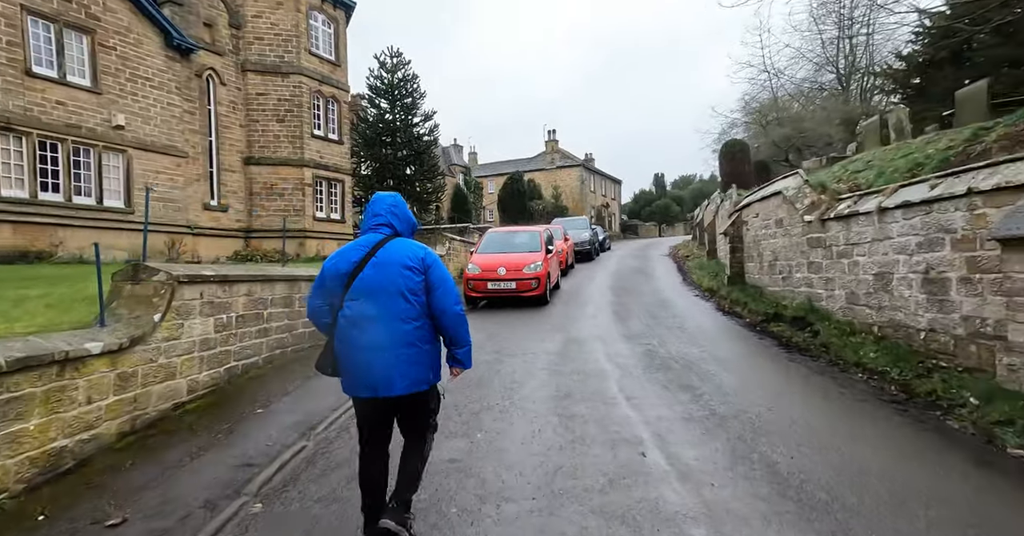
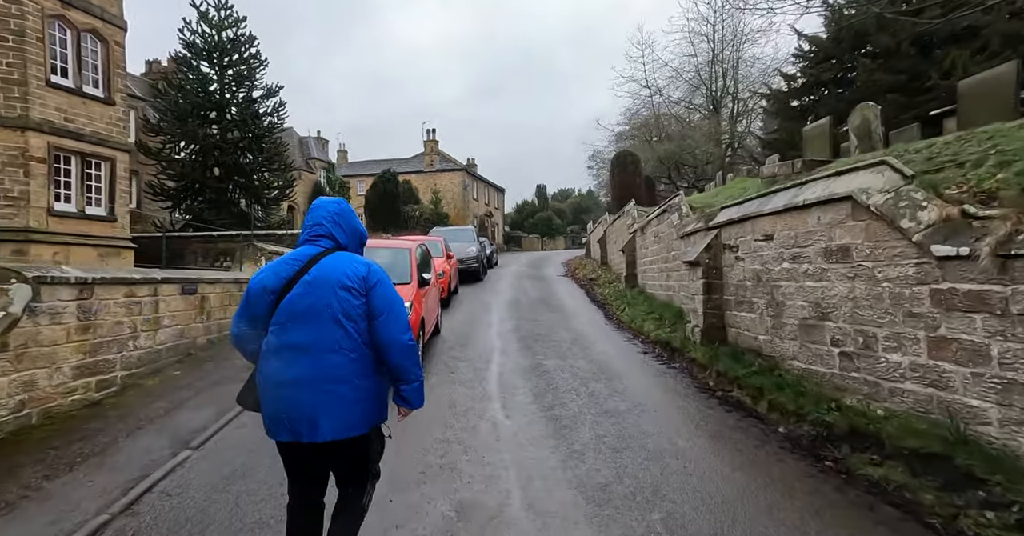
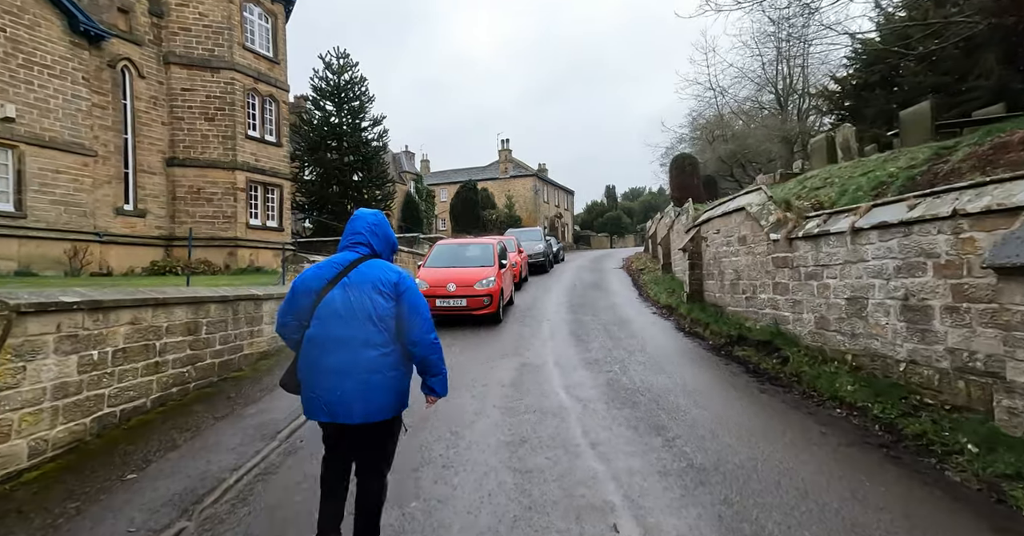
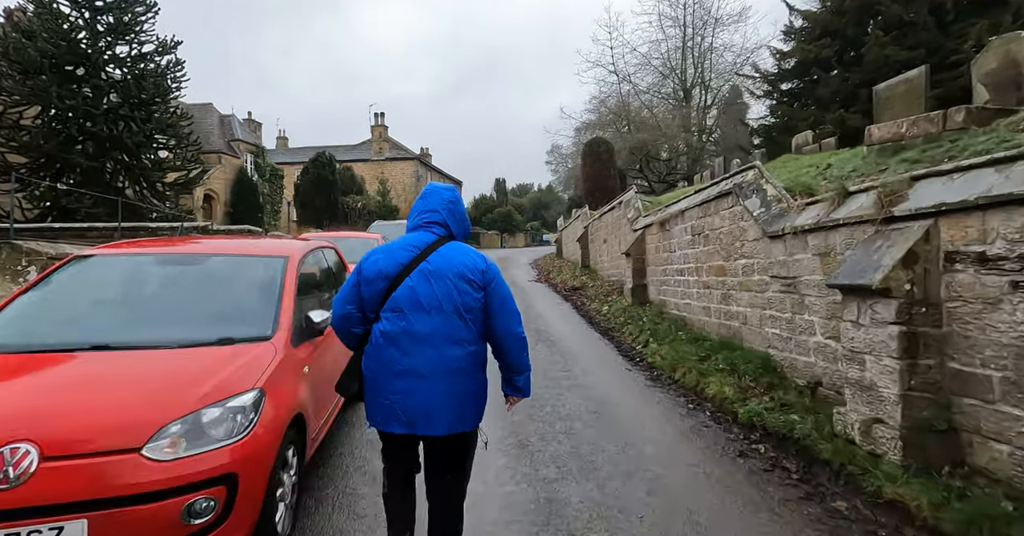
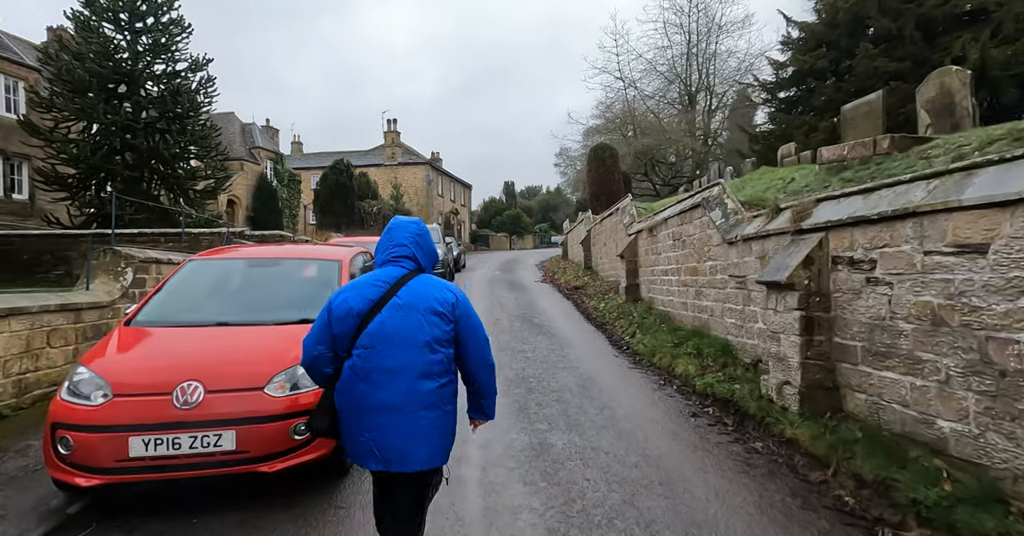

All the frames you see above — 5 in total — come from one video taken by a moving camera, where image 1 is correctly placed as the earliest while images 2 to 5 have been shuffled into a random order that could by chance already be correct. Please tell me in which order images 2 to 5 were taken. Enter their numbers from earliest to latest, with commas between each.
3, 2, 5, 4
